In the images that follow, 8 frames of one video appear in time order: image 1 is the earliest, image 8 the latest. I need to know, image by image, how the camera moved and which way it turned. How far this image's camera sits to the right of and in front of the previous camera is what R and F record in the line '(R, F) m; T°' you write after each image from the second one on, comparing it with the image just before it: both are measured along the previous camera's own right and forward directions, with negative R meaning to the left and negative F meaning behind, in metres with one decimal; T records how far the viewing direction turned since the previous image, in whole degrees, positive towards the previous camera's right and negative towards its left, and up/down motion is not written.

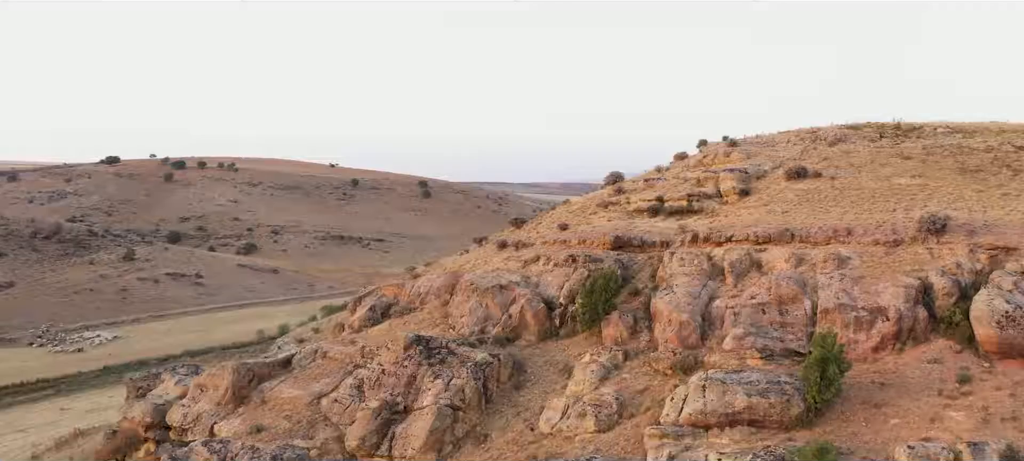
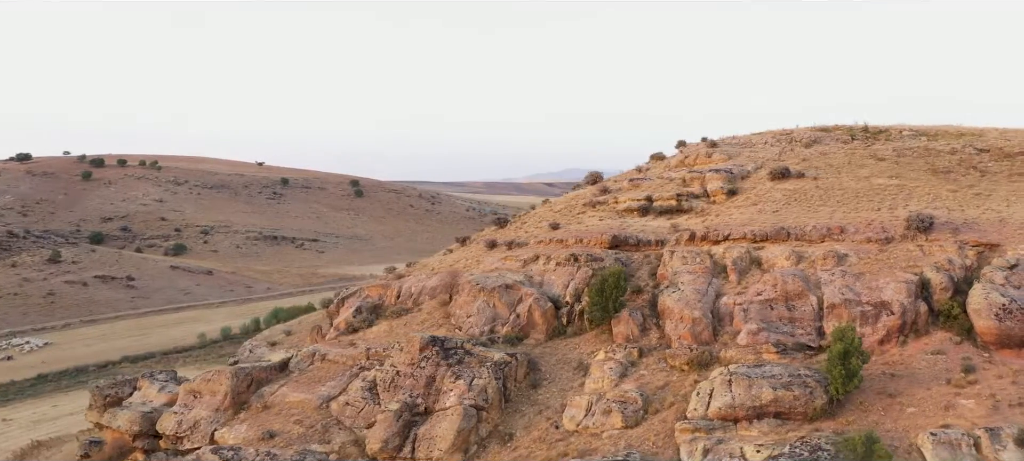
(-1.4, +0.1) m; +5°
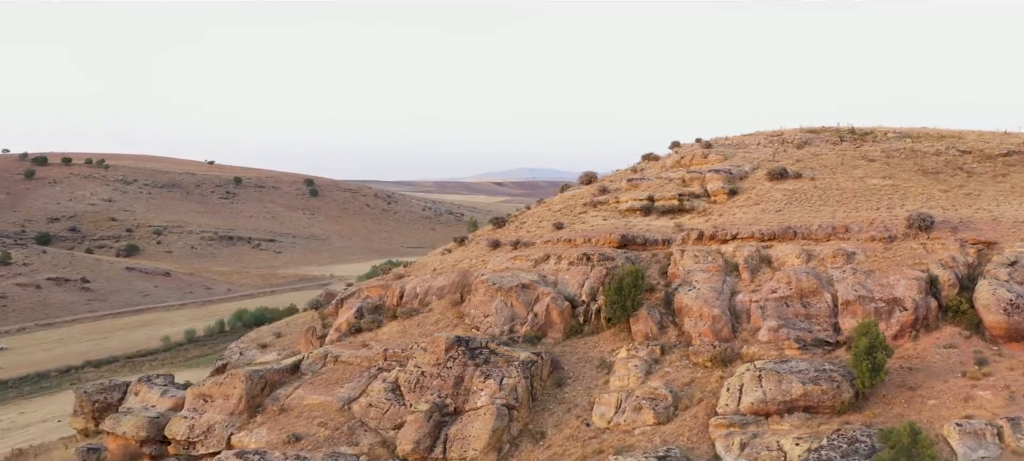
(-1.1, 0.0) m; +3°
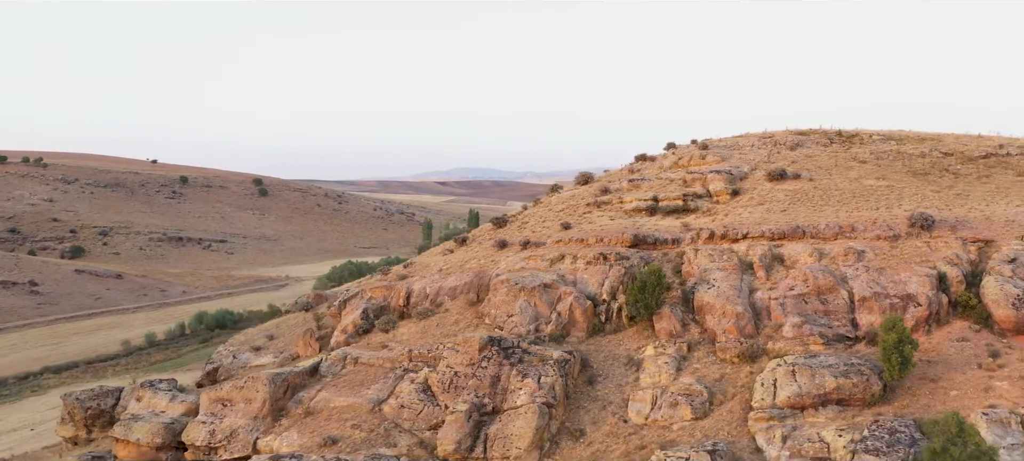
(-1.3, 0.0) m; +3°
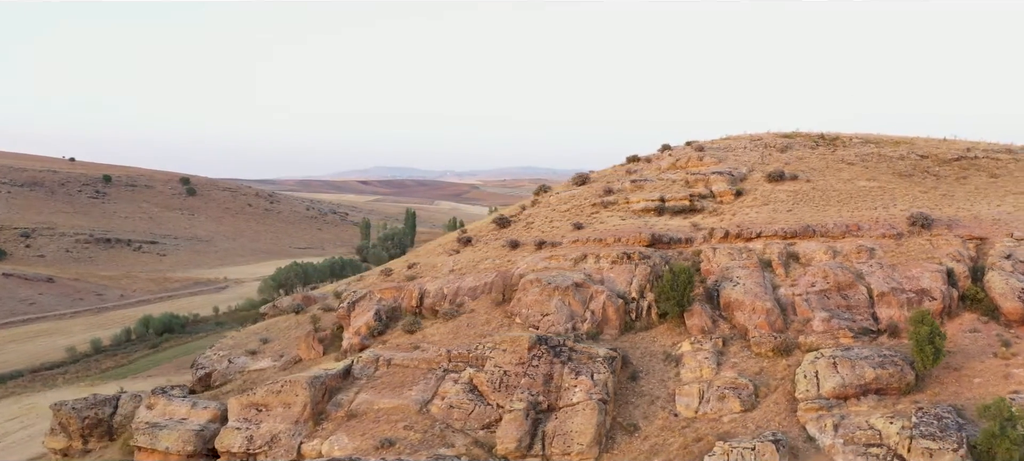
(-1.9, -0.1) m; +5°
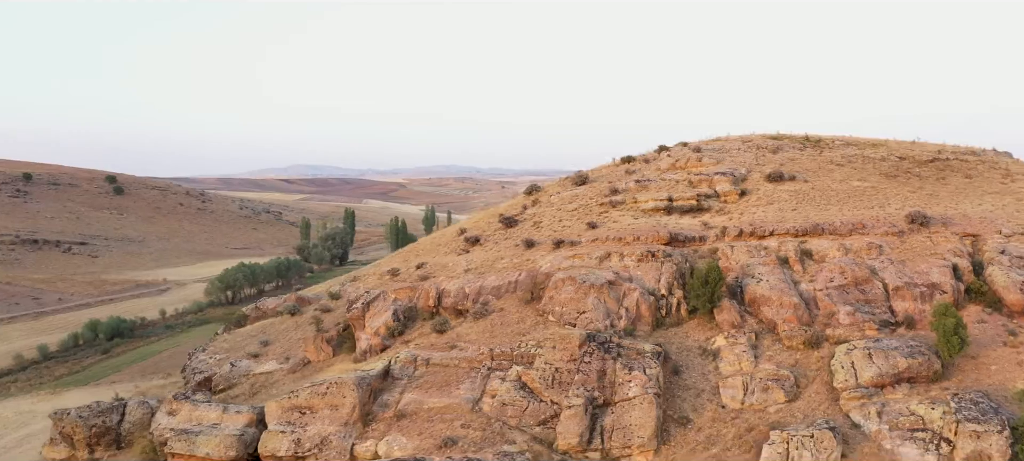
(-1.9, -0.2) m; +4°
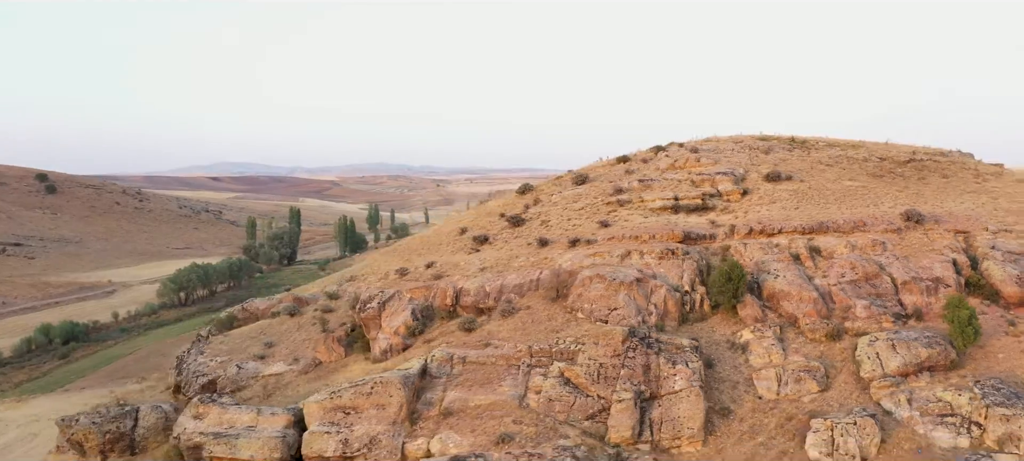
(-1.8, -0.2) m; +4°
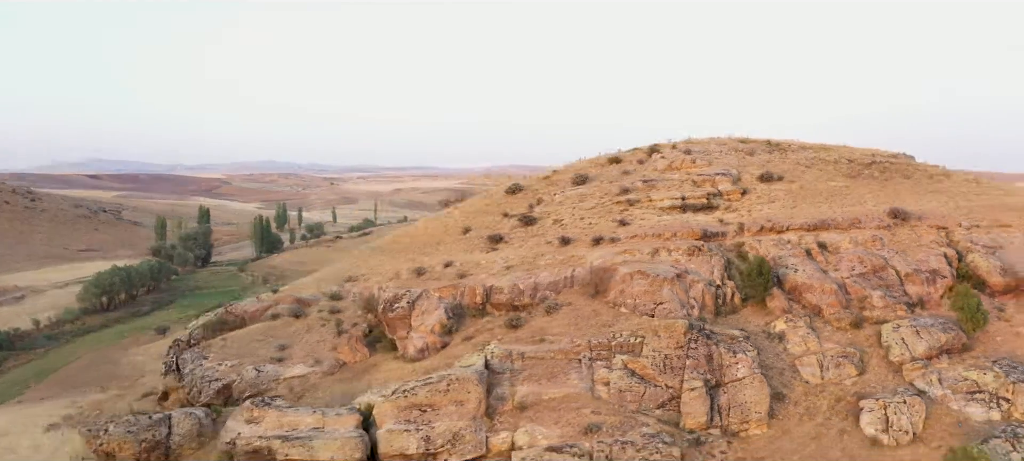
(-3.0, -0.4) m; +6°
